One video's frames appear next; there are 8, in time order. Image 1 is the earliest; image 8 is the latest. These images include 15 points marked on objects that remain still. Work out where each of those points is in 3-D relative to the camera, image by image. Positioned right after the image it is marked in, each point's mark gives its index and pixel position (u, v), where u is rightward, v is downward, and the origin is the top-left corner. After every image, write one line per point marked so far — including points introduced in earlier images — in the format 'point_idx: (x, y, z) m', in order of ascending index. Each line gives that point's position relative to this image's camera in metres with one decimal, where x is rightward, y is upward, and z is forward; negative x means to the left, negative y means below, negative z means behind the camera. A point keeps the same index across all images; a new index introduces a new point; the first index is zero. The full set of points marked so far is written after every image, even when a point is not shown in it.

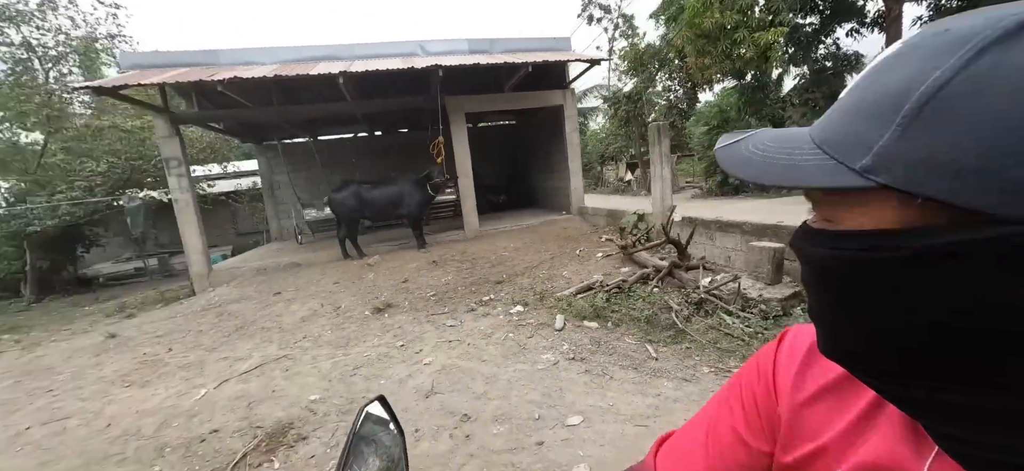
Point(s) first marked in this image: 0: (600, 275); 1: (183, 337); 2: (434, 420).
0: (+1.1, -0.5, +4.4) m
1: (-3.6, -1.1, +4.4) m
2: (-0.4, -1.1, +2.4) m
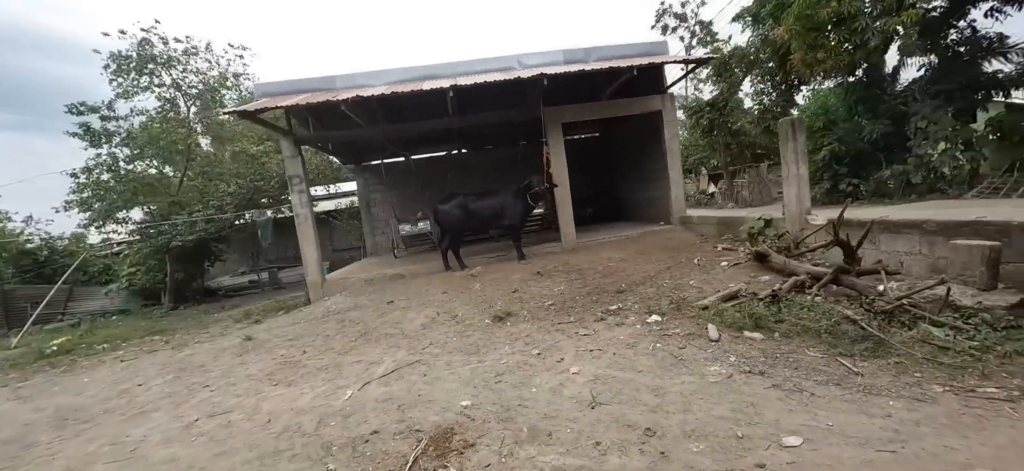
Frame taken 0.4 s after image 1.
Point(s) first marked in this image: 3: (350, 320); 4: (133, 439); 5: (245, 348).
0: (+2.4, -0.5, +4.0) m
1: (-2.2, -1.2, +4.6) m
2: (+0.6, -1.0, +2.1) m
3: (-2.0, -1.1, +5.0) m
4: (-2.7, -1.5, +2.9) m
5: (-3.1, -1.3, +4.7) m
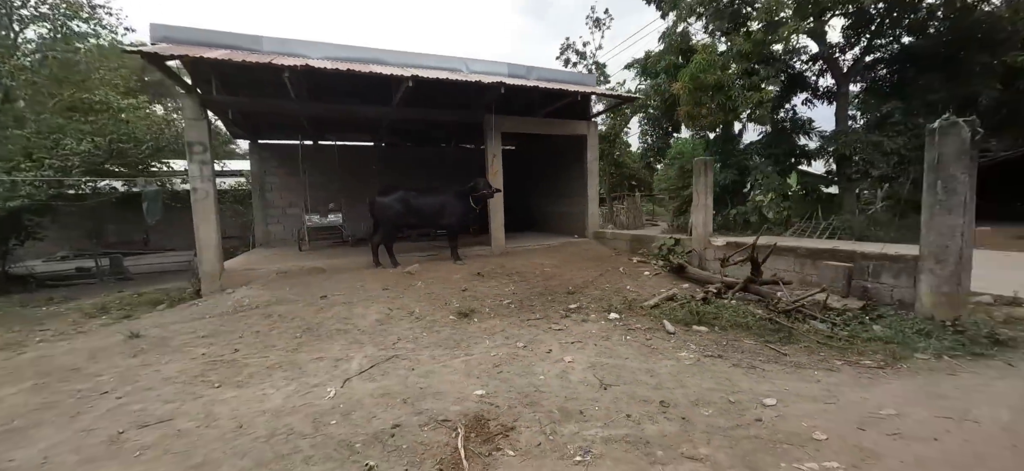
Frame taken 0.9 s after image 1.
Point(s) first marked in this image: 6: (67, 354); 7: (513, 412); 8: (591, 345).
0: (+2.0, -0.7, +4.8) m
1: (-2.6, -1.0, +3.9) m
2: (+0.8, -1.0, +2.4) m
3: (-2.6, -0.9, +4.4) m
4: (-2.6, -1.2, +2.1) m
5: (-3.5, -1.1, +3.8) m
6: (-4.1, -1.1, +3.8) m
7: (0.0, -1.1, +2.4) m
8: (+0.7, -1.0, +3.5) m
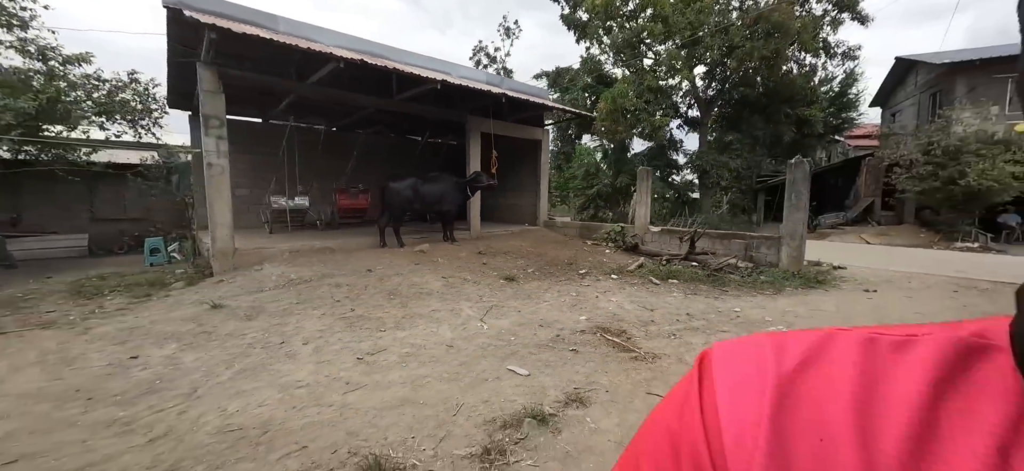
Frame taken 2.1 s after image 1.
0: (+2.1, -0.4, +6.7) m
1: (-2.0, -0.7, +4.5) m
2: (+1.7, -0.9, +4.1) m
3: (-2.1, -0.6, +5.0) m
4: (-1.4, -1.0, +2.8) m
5: (-2.8, -0.8, +4.1) m
6: (-3.4, -0.9, +3.9) m
7: (+1.0, -0.9, +3.9) m
8: (+1.3, -0.7, +5.1) m
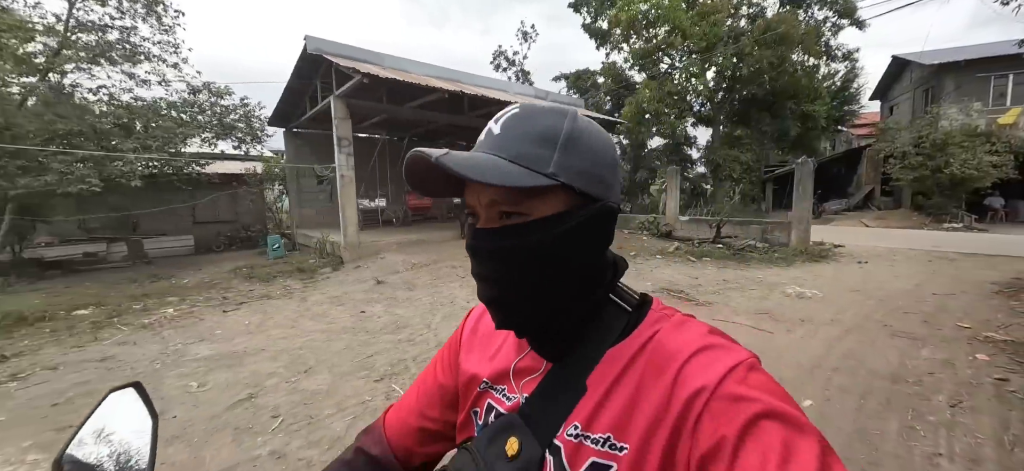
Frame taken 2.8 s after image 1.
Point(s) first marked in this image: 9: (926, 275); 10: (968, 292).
0: (+3.3, -0.2, +8.2) m
1: (-0.8, -0.6, +6.0) m
2: (+2.9, -0.7, +5.6) m
3: (-0.9, -0.5, +6.5) m
4: (-0.2, -0.9, +4.3) m
5: (-1.6, -0.7, +5.6) m
6: (-2.2, -0.8, +5.4) m
7: (+2.2, -0.7, +5.4) m
8: (+2.5, -0.5, +6.6) m
9: (+6.3, -0.6, +6.0) m
10: (+5.7, -0.7, +5.0) m
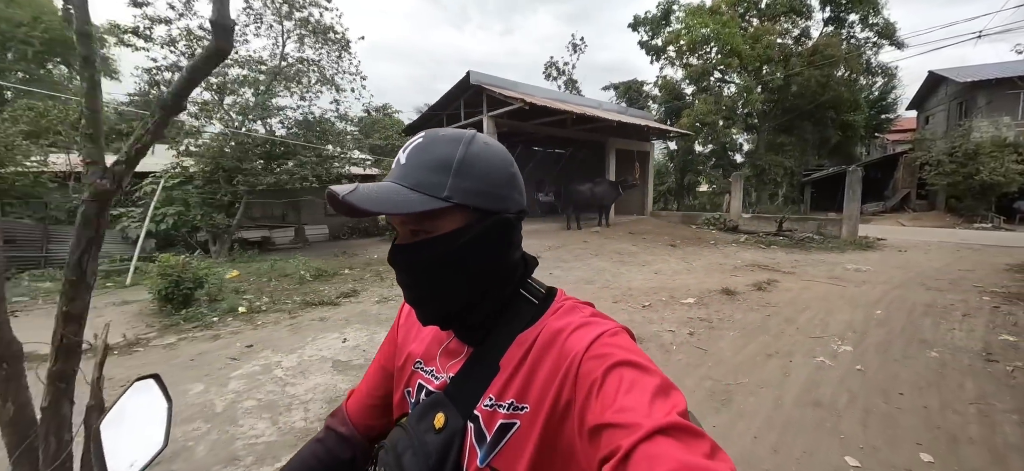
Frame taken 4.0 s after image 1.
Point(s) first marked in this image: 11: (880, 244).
0: (+5.9, 0.0, +10.2) m
1: (+1.7, -0.4, +8.1) m
2: (+5.4, -0.5, +7.6) m
3: (+1.6, -0.3, +8.6) m
4: (+2.2, -0.7, +6.4) m
5: (+0.9, -0.5, +7.7) m
6: (+0.3, -0.5, +7.6) m
7: (+4.7, -0.5, +7.4) m
8: (+5.0, -0.4, +8.6) m
9: (+8.7, -0.5, +7.8) m
10: (+8.2, -0.6, +6.8) m
11: (+8.6, -0.2, +9.3) m
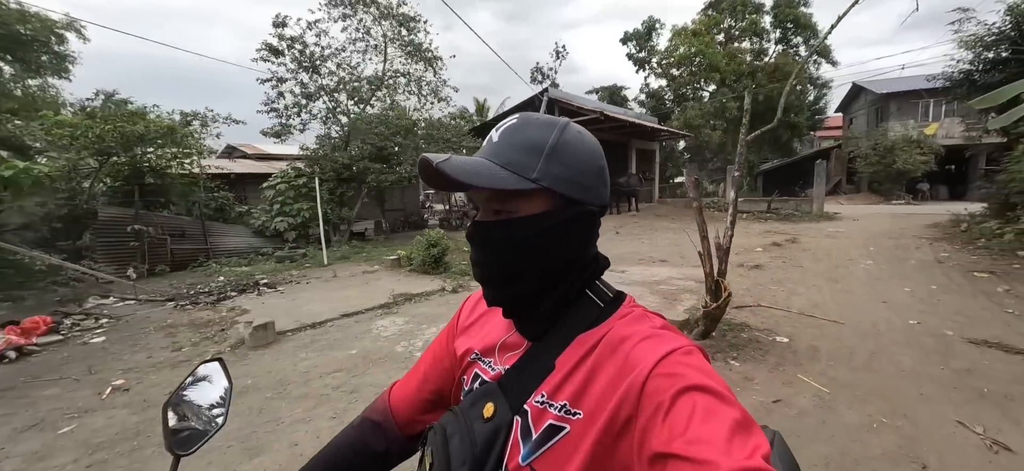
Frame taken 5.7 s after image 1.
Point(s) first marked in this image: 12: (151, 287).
0: (+7.9, +0.7, +13.5) m
1: (+4.0, +0.2, +10.9) m
2: (+7.8, +0.2, +10.9) m
3: (+3.9, +0.3, +11.4) m
4: (+4.8, -0.1, +9.3) m
5: (+3.3, +0.1, +10.4) m
6: (+2.7, 0.0, +10.2) m
7: (+7.1, +0.2, +10.6) m
8: (+7.2, +0.3, +11.8) m
9: (+11.0, +0.4, +11.5) m
10: (+10.6, +0.2, +10.5) m
11: (+10.7, +0.7, +13.0) m
12: (-6.8, -1.0, +7.5) m
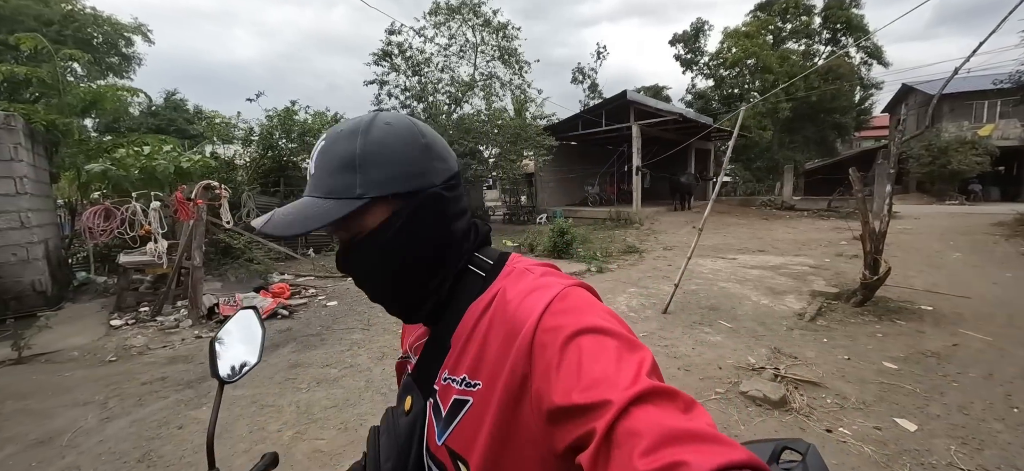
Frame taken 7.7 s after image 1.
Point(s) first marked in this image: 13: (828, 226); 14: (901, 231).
0: (+10.5, +0.9, +14.2) m
1: (+6.6, +0.3, +11.7) m
2: (+10.3, +0.3, +11.6) m
3: (+6.4, +0.5, +12.2) m
4: (+7.3, 0.0, +10.1) m
5: (+5.8, +0.2, +11.3) m
6: (+5.2, +0.2, +11.1) m
7: (+9.6, +0.3, +11.3) m
8: (+9.8, +0.5, +12.5) m
9: (+13.6, +0.5, +12.1) m
10: (+13.1, +0.3, +11.1) m
11: (+13.3, +0.8, +13.6) m
12: (-4.3, -0.7, +8.6) m
13: (+9.3, +0.3, +11.6) m
14: (+10.2, +0.1, +10.4) m
